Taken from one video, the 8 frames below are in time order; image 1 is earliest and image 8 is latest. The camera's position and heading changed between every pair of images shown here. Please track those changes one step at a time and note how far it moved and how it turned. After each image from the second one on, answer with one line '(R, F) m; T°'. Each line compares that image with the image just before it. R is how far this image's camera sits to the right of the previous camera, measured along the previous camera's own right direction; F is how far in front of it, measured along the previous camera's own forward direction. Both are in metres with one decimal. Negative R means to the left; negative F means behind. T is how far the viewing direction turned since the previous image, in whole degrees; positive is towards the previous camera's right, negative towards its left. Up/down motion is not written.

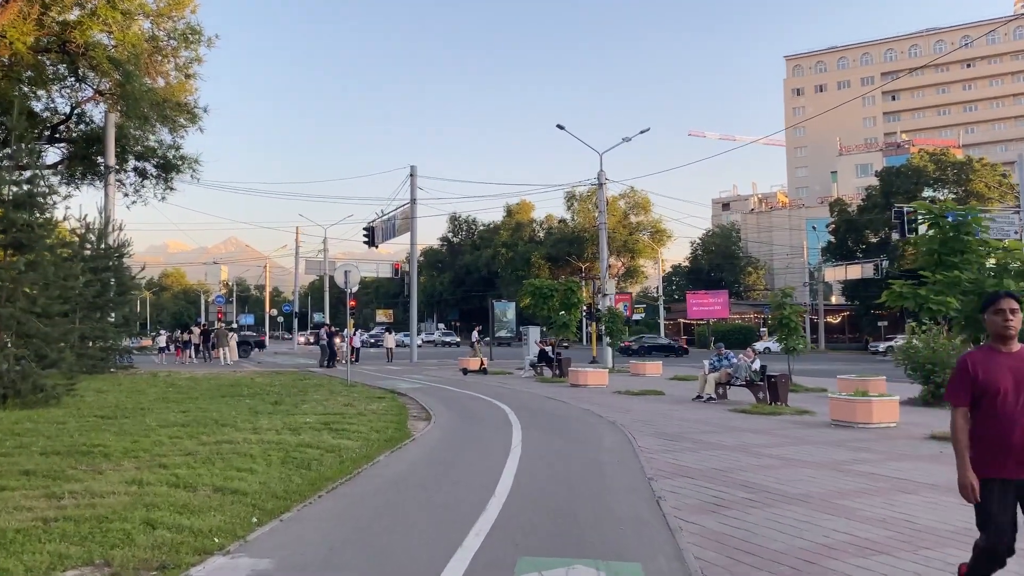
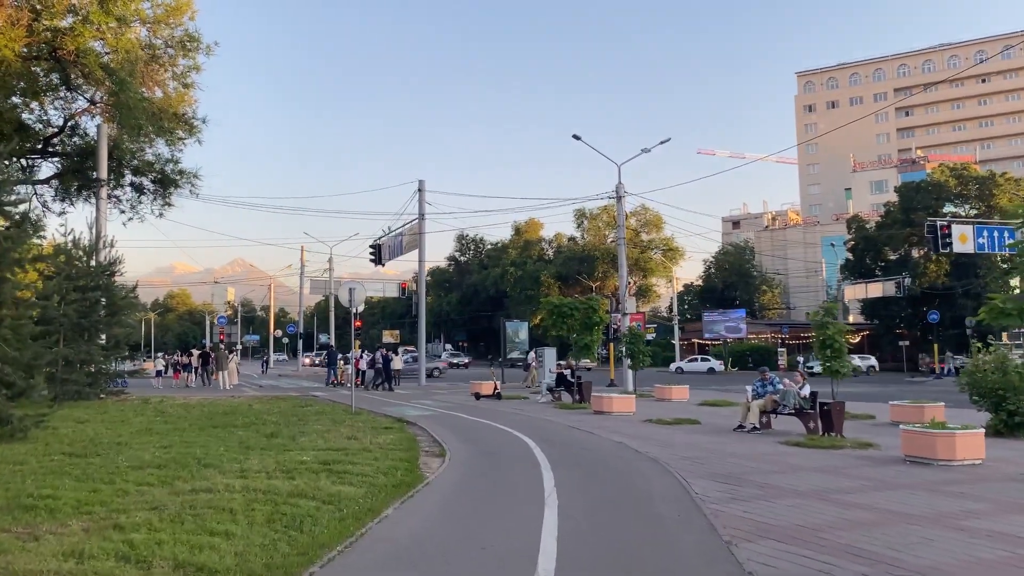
(-0.3, +1.6) m; 0°
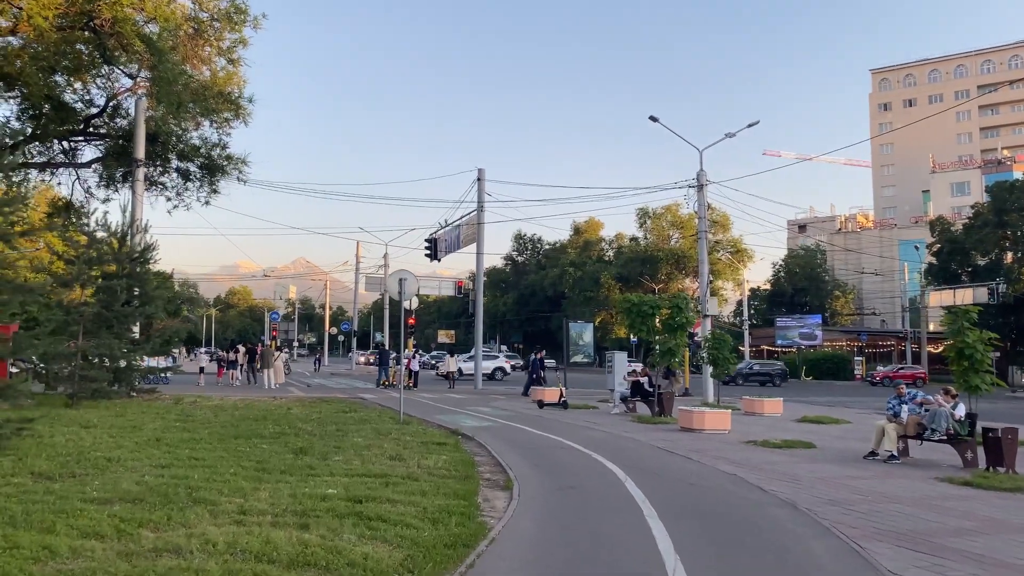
(-0.4, +2.7) m; -4°
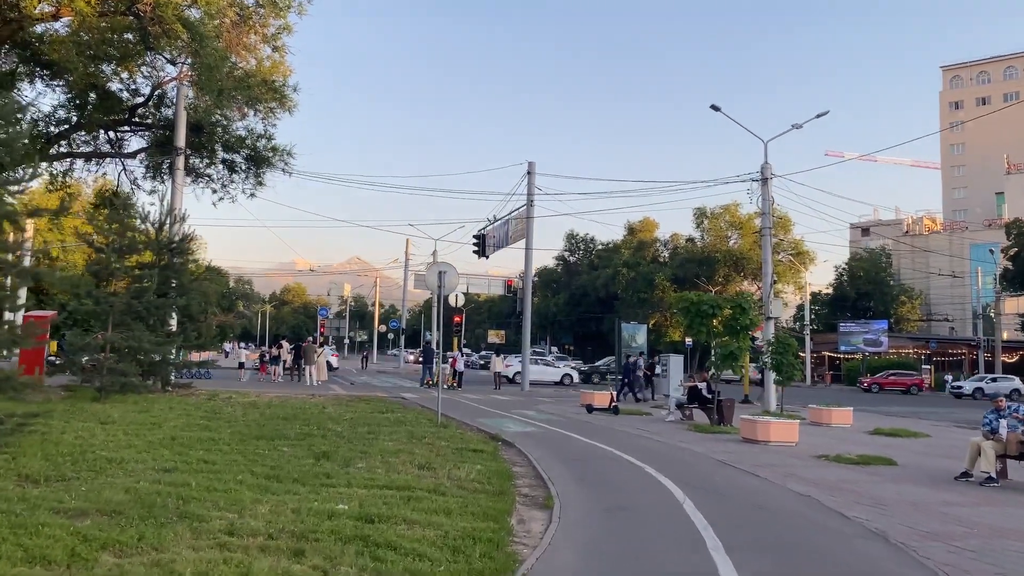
(+0.1, +1.2) m; -4°
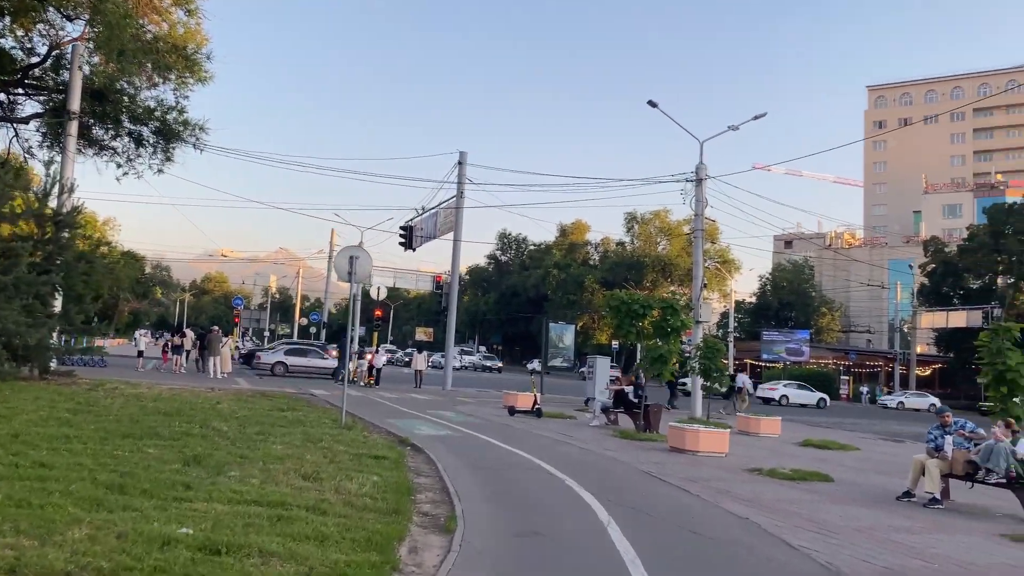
(+0.2, +1.3) m; +5°
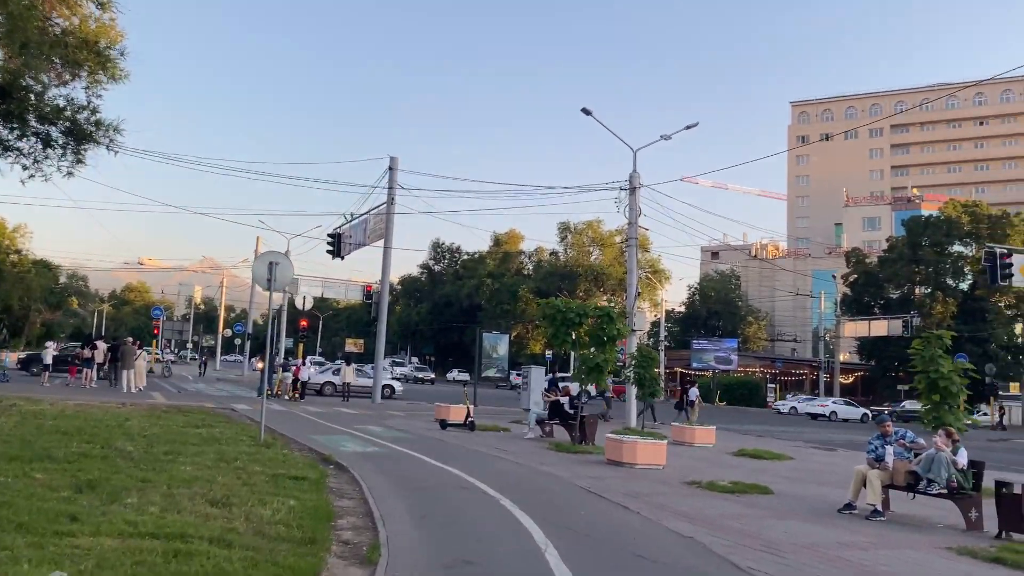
(0.0, +0.6) m; +5°
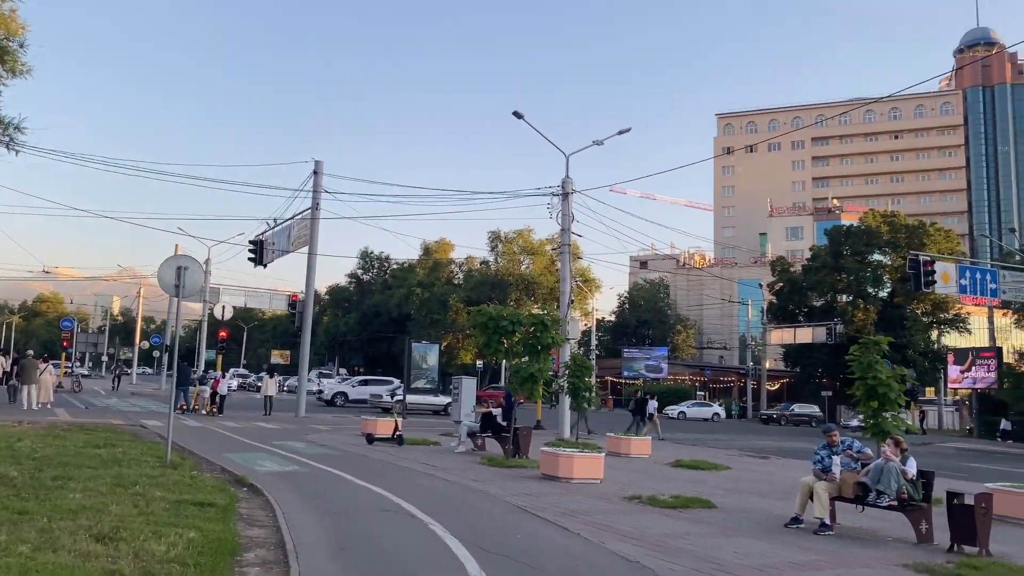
(0.0, +0.7) m; +5°
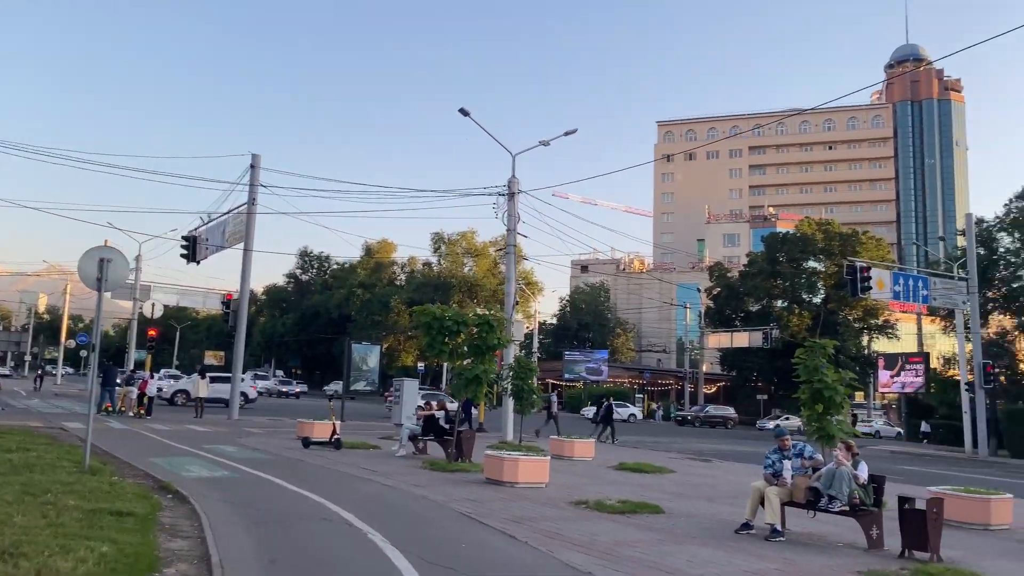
(-0.1, +0.4) m; +4°
